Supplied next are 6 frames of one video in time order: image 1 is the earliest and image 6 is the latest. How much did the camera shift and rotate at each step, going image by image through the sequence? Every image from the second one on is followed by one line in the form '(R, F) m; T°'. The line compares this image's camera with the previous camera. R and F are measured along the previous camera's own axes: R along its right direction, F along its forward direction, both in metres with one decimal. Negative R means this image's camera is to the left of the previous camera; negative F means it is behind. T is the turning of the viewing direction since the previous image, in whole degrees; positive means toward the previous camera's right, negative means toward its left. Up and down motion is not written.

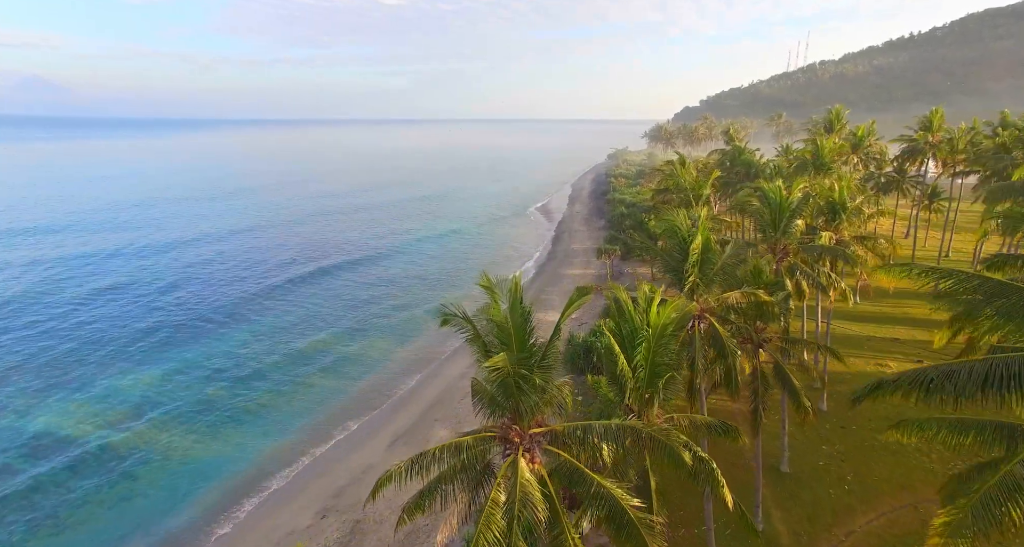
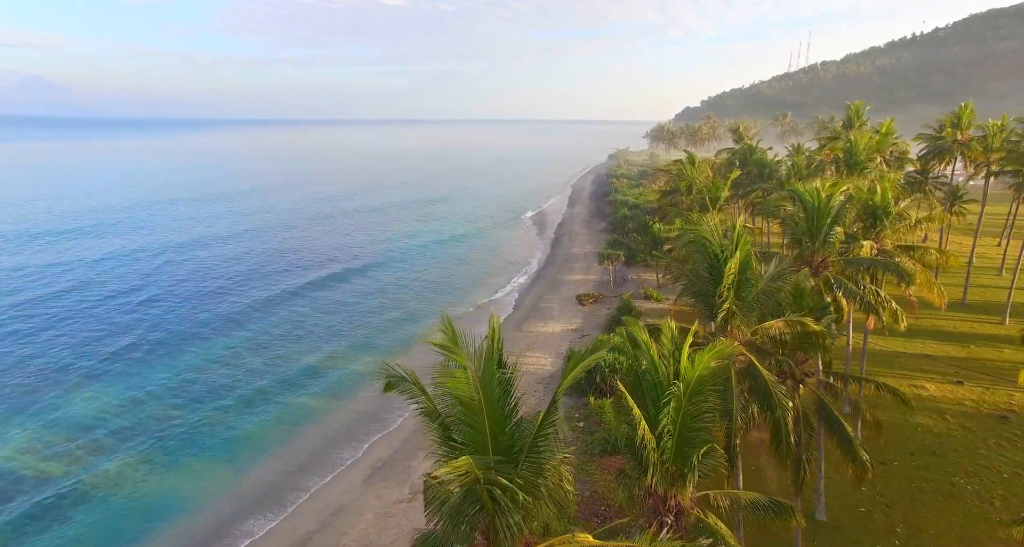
(+0.3, +2.8) m; 0°
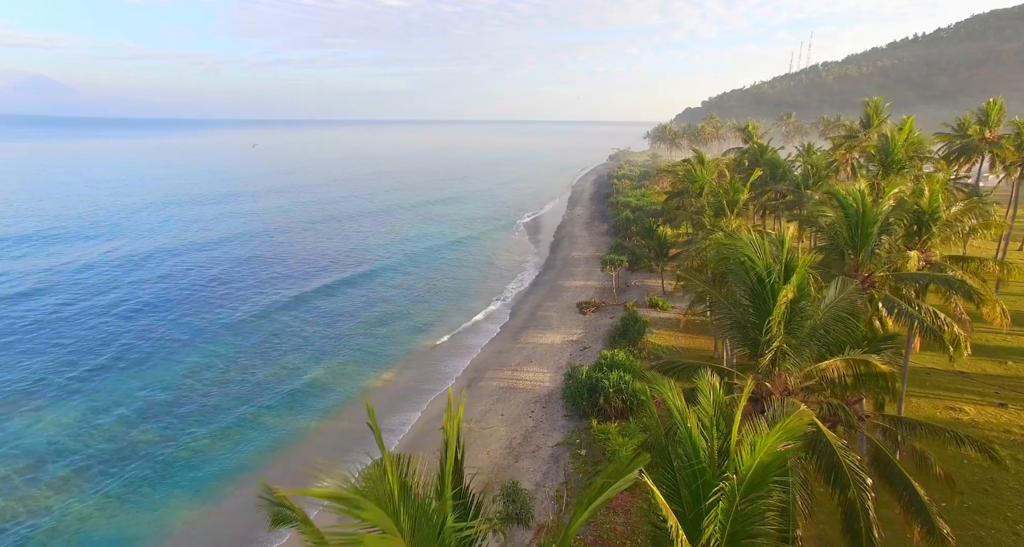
(+0.2, +2.4) m; 0°
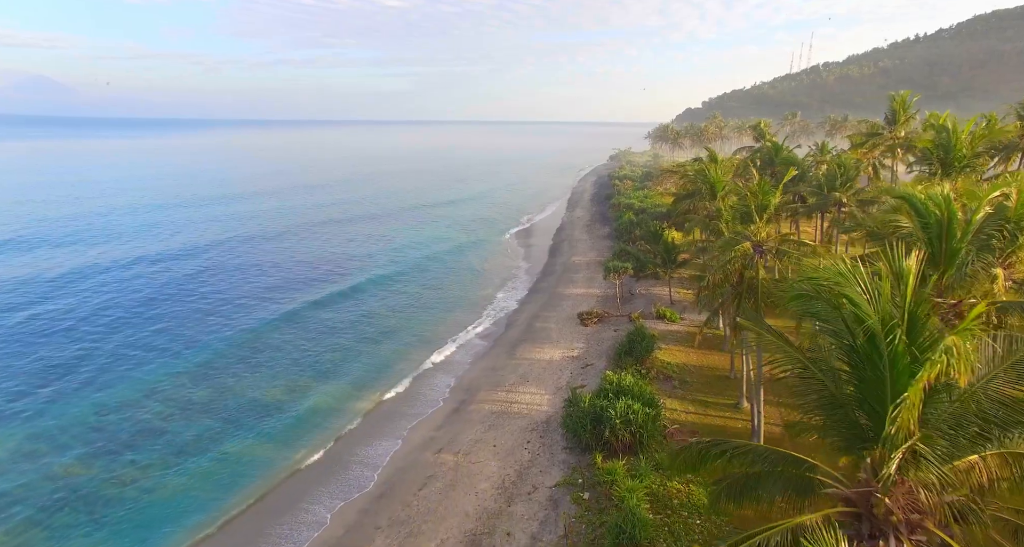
(+0.2, +3.0) m; 0°
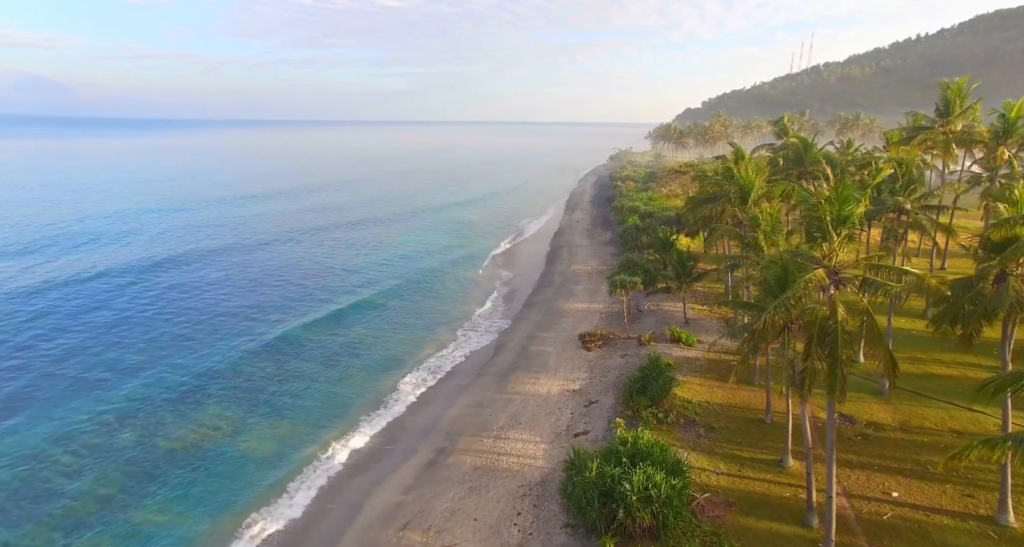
(+0.4, +4.9) m; 0°
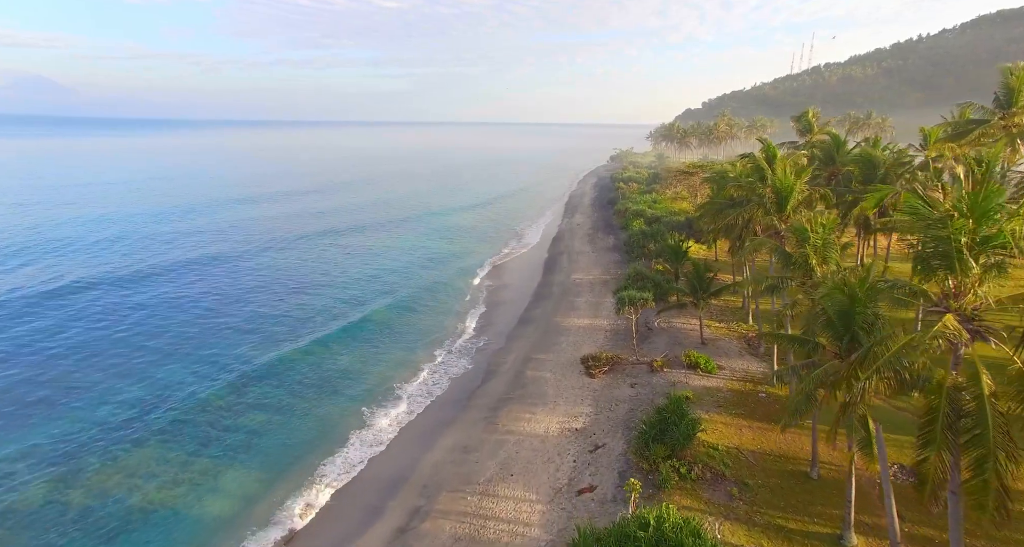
(+0.3, +4.1) m; 0°
